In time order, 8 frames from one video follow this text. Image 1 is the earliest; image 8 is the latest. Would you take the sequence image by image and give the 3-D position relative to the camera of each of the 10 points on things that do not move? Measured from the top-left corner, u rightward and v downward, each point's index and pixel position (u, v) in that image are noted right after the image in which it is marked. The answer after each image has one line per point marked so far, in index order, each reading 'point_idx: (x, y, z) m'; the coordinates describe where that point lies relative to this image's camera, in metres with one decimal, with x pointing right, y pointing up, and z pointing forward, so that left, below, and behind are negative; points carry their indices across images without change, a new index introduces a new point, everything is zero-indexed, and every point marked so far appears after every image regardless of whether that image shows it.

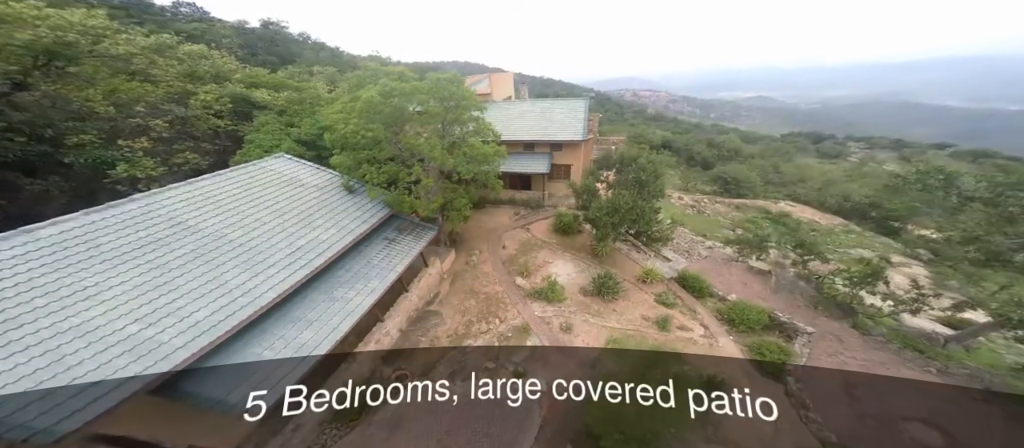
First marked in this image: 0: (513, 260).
0: (+0.1, -1.9, +15.2) m
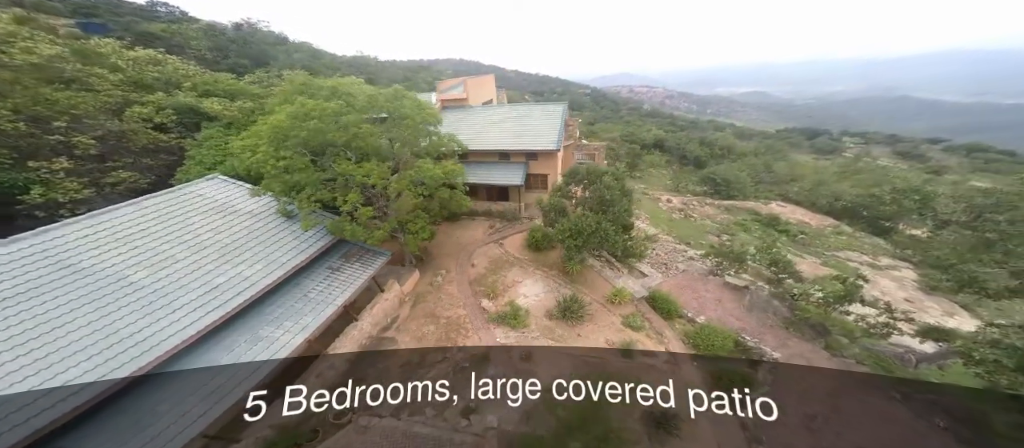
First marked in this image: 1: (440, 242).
0: (-1.6, -2.7, +14.5) m
1: (-4.1, -1.0, +16.8) m
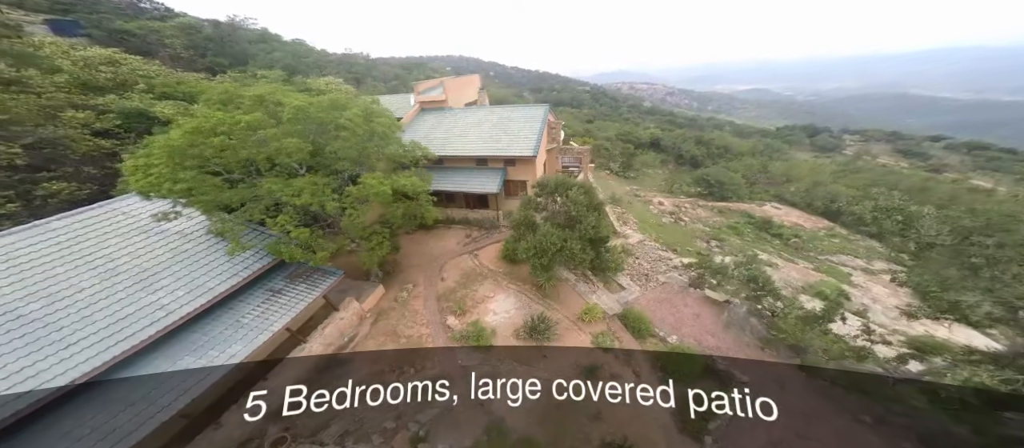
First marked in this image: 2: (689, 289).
0: (-3.0, -3.2, +13.9) m
1: (-5.5, -1.5, +16.1) m
2: (+9.4, -3.7, +16.3) m
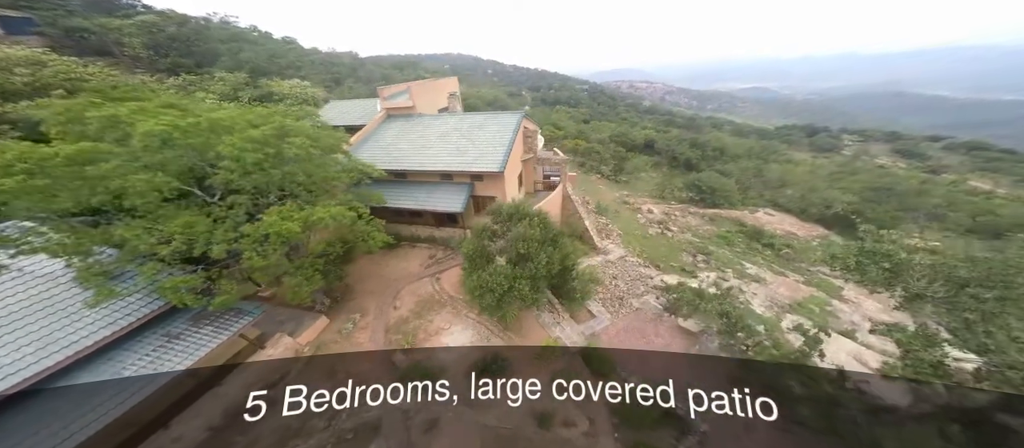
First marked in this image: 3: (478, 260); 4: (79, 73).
0: (-4.8, -4.3, +12.7) m
1: (-7.4, -2.6, +15.0) m
2: (+7.5, -4.8, +15.2) m
3: (-1.4, -1.2, +10.4) m
4: (-22.6, +7.8, +15.5) m
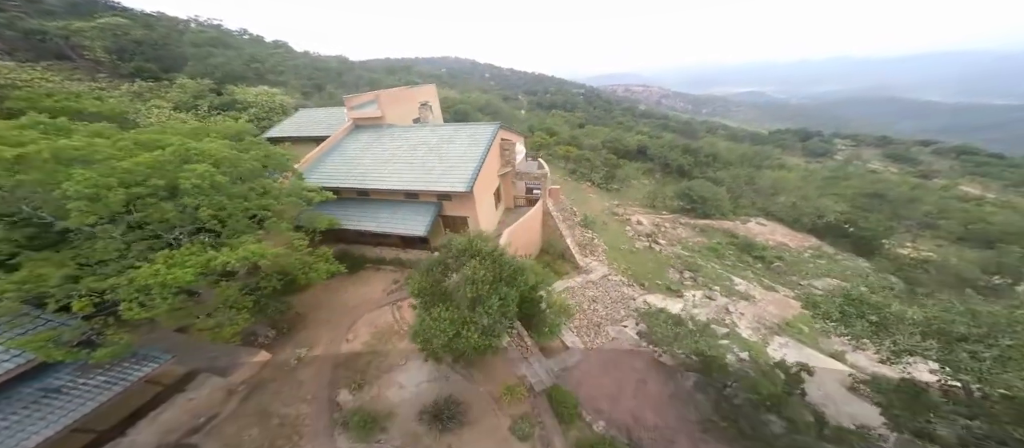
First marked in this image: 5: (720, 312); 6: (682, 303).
0: (-6.4, -5.4, +11.6) m
1: (-8.9, -3.6, +13.8) m
2: (+5.9, -5.9, +14.2) m
3: (-2.9, -2.3, +9.3) m
4: (-24.1, +6.8, +14.3) m
5: (+13.4, -5.6, +19.1) m
6: (+11.1, -5.1, +19.2) m
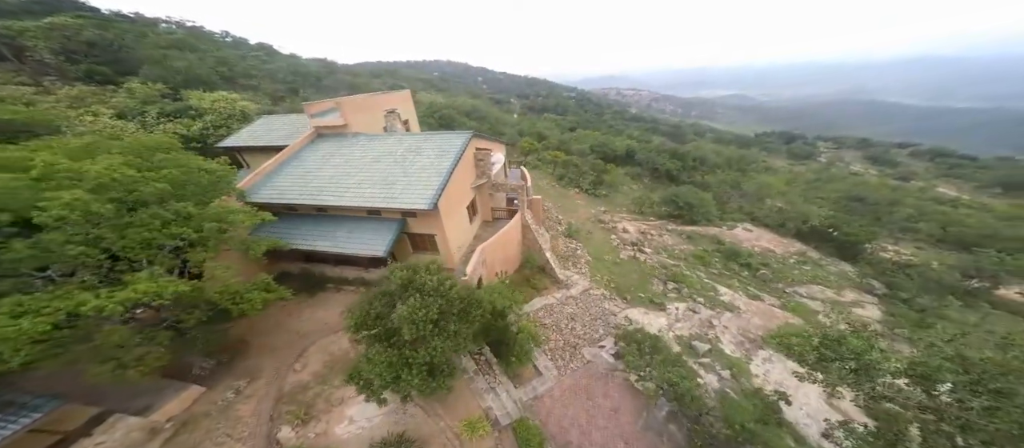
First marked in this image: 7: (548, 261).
0: (-7.7, -6.1, +10.4) m
1: (-10.3, -4.5, +12.6) m
2: (+4.6, -6.7, +13.3) m
3: (-4.2, -3.0, +8.2) m
4: (-25.5, +5.9, +12.8) m
5: (+11.9, -6.3, +18.3) m
6: (+9.5, -5.8, +18.4) m
7: (+2.3, -2.4, +19.1) m
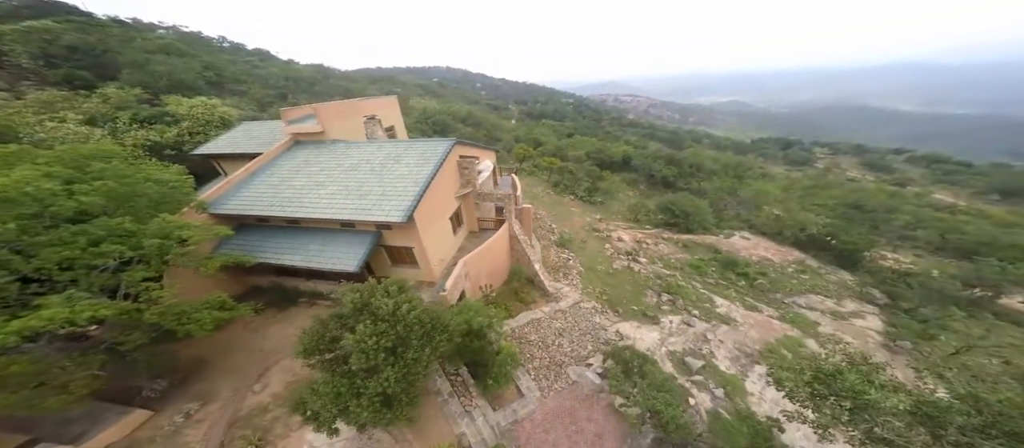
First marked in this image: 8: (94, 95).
0: (-8.5, -6.6, +9.6) m
1: (-11.1, -5.0, +11.8) m
2: (+3.7, -7.2, +12.5) m
3: (-5.0, -3.4, +7.5) m
4: (-26.3, +5.4, +12.2) m
5: (+11.0, -7.0, +17.6) m
6: (+8.7, -6.5, +17.6) m
7: (+1.5, -3.0, +18.4) m
8: (-26.2, +8.2, +18.8) m
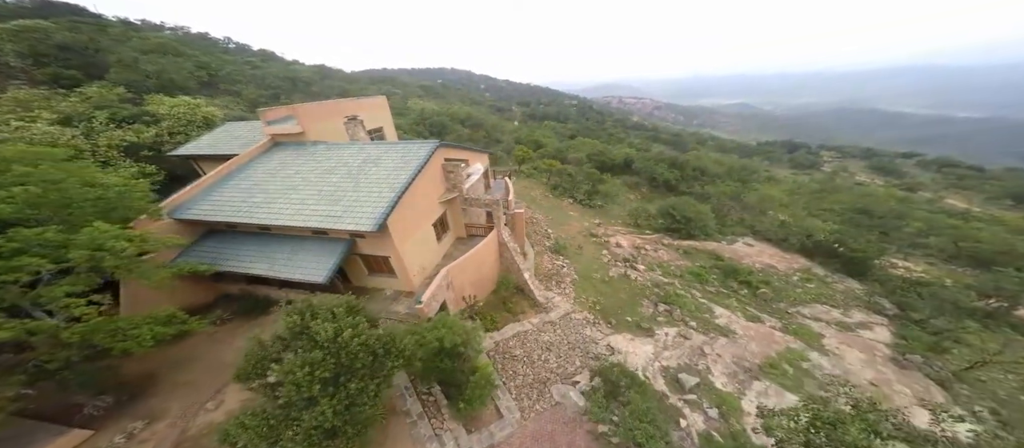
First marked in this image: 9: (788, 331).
0: (-9.4, -6.9, +8.9) m
1: (-12.0, -5.2, +11.2) m
2: (+2.9, -7.6, +11.7) m
3: (-5.9, -3.7, +6.8) m
4: (-27.1, +5.4, +11.8) m
5: (+10.2, -7.5, +16.6) m
6: (+7.9, -6.9, +16.7) m
7: (+0.7, -3.4, +17.6) m
8: (-26.8, +8.0, +18.4) m
9: (+18.2, -7.6, +19.7) m
